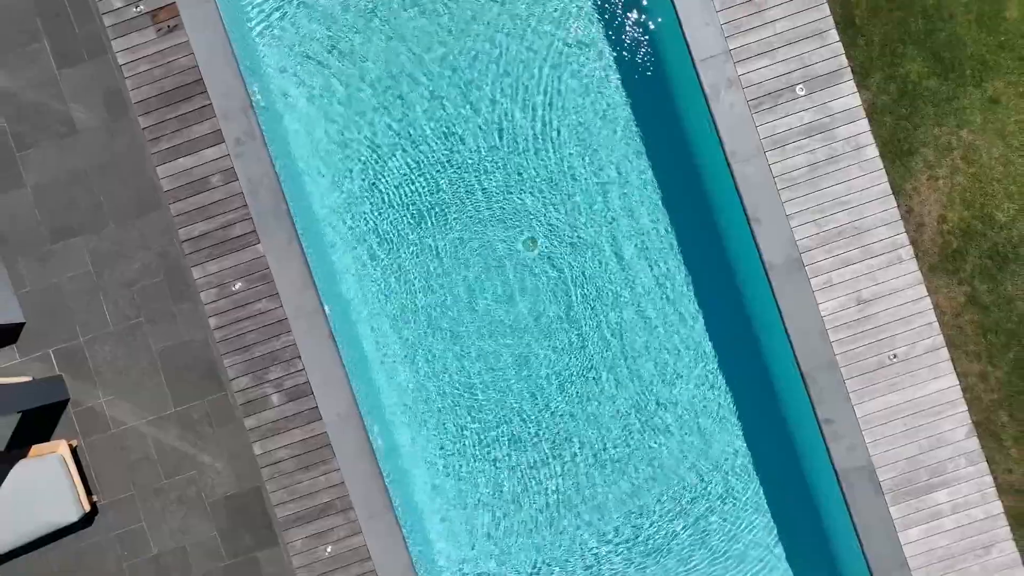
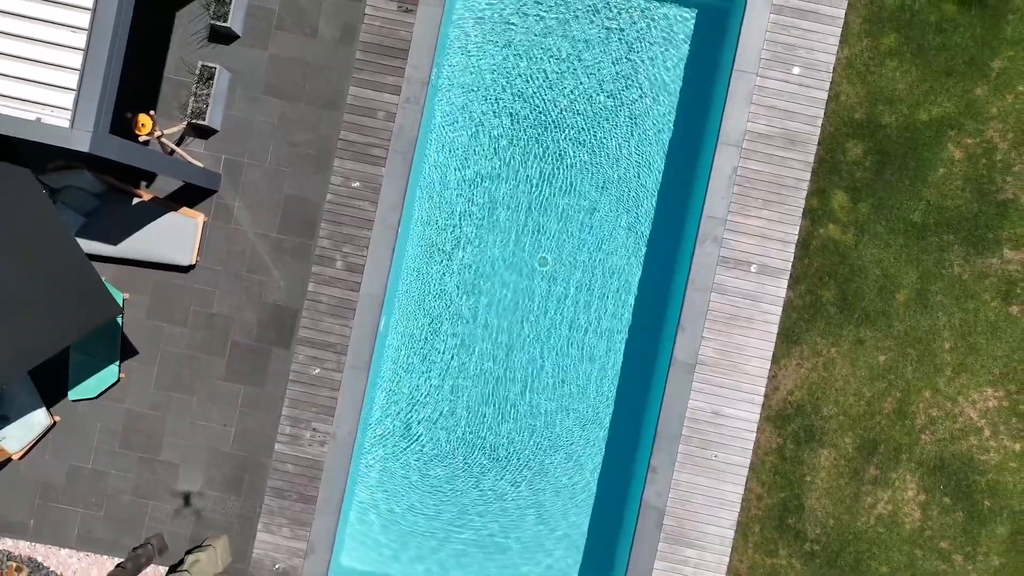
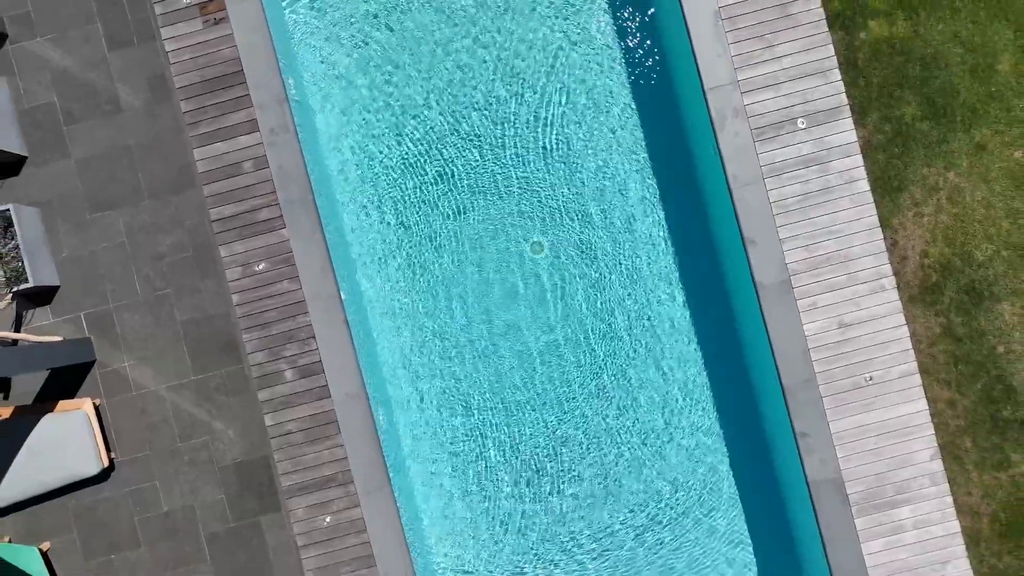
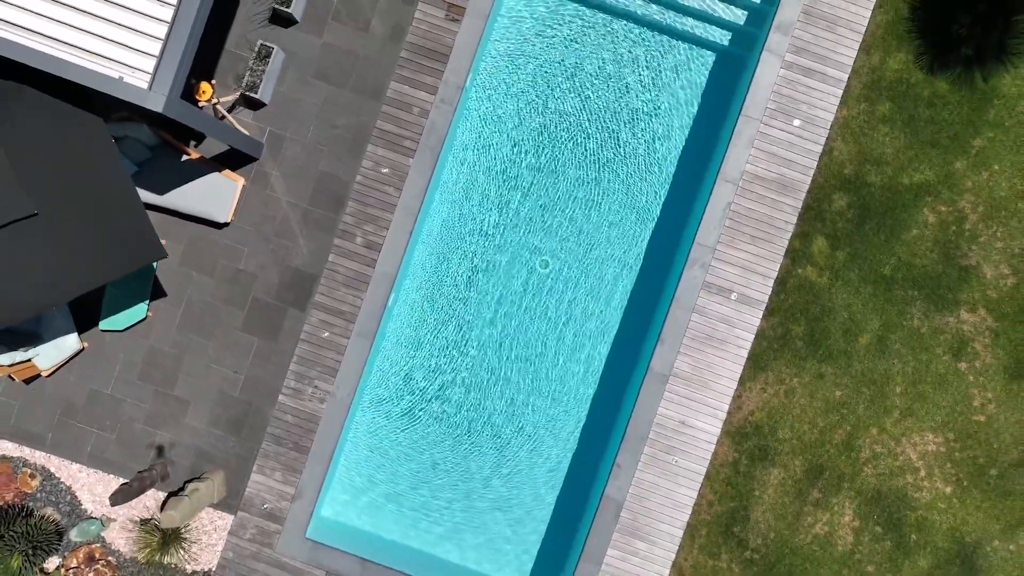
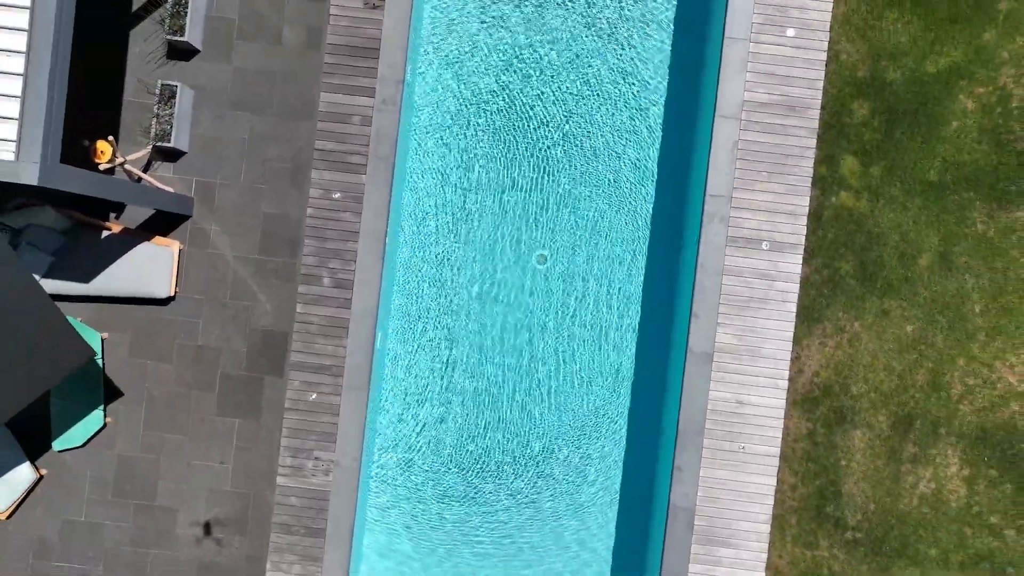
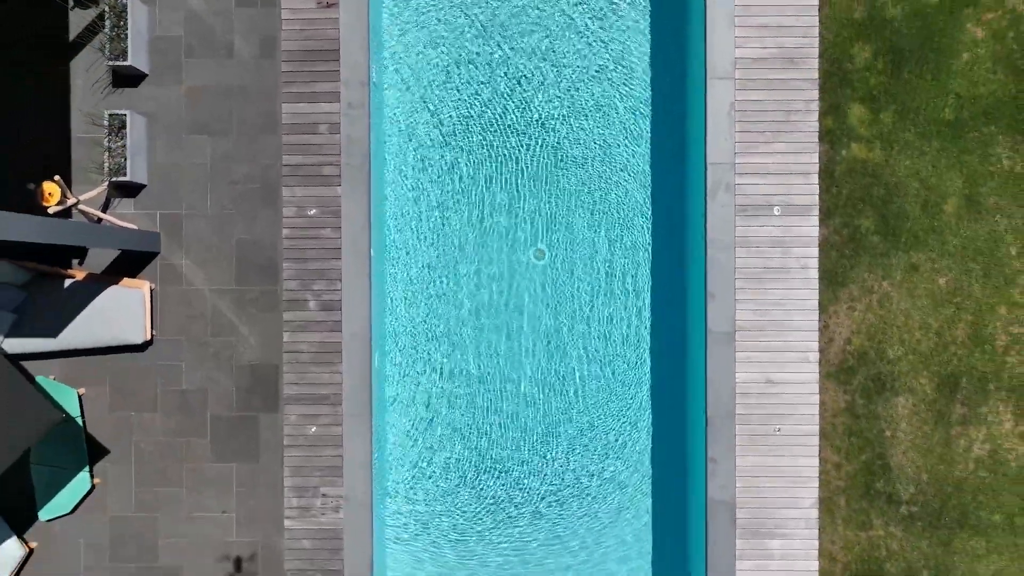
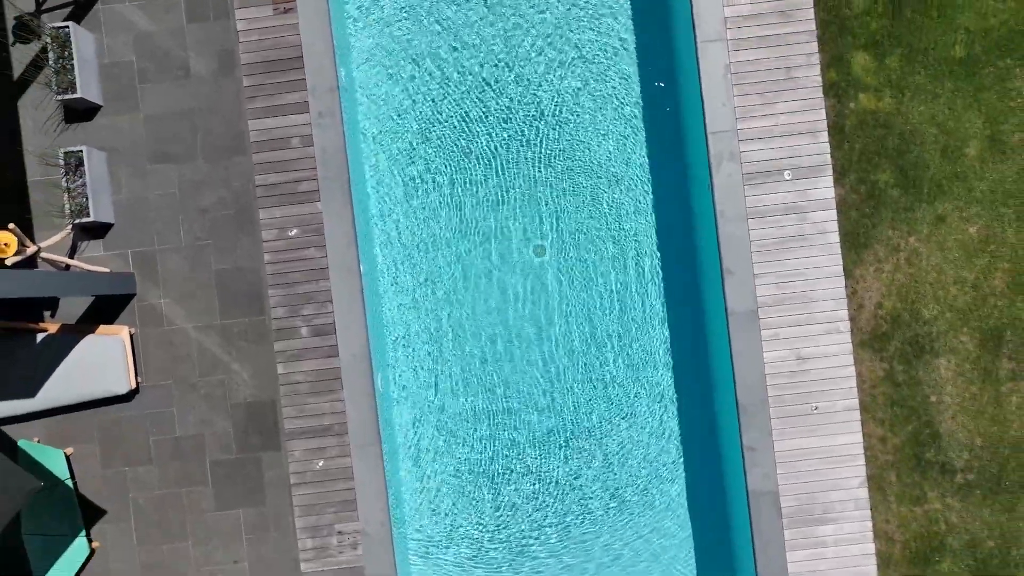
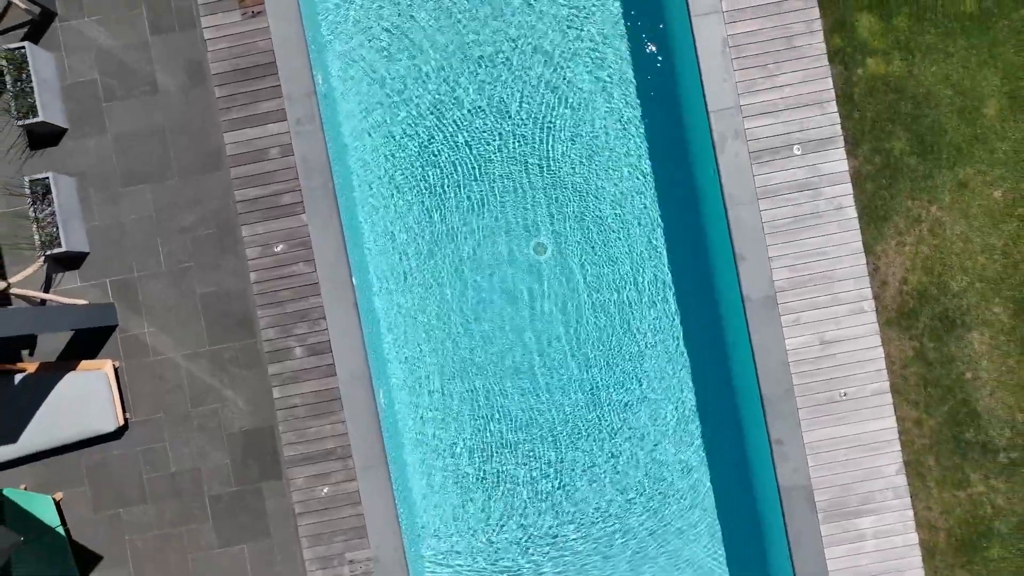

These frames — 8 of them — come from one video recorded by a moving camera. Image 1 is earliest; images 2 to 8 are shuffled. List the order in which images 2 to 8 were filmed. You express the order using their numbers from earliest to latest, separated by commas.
3, 8, 7, 6, 5, 2, 4
